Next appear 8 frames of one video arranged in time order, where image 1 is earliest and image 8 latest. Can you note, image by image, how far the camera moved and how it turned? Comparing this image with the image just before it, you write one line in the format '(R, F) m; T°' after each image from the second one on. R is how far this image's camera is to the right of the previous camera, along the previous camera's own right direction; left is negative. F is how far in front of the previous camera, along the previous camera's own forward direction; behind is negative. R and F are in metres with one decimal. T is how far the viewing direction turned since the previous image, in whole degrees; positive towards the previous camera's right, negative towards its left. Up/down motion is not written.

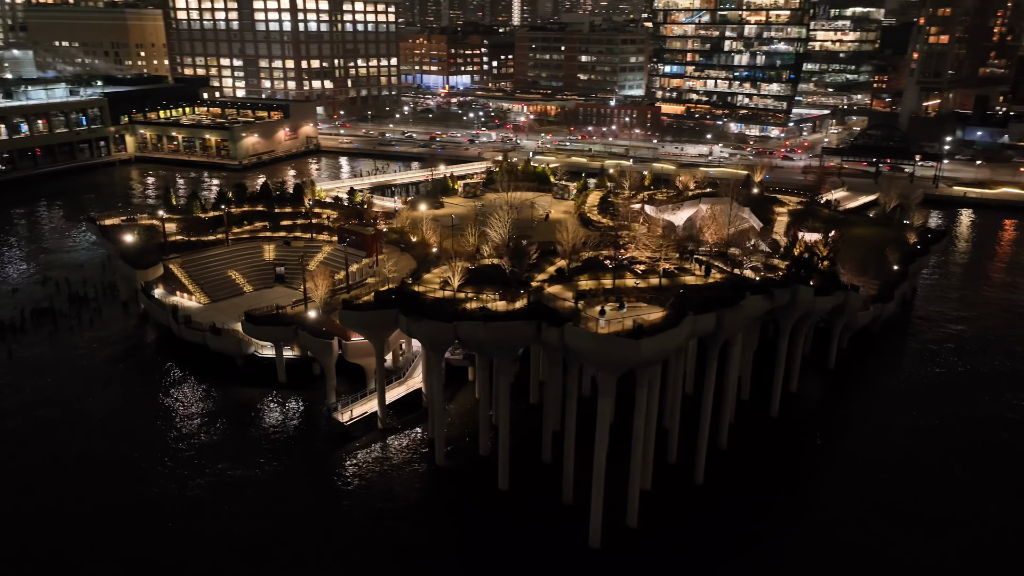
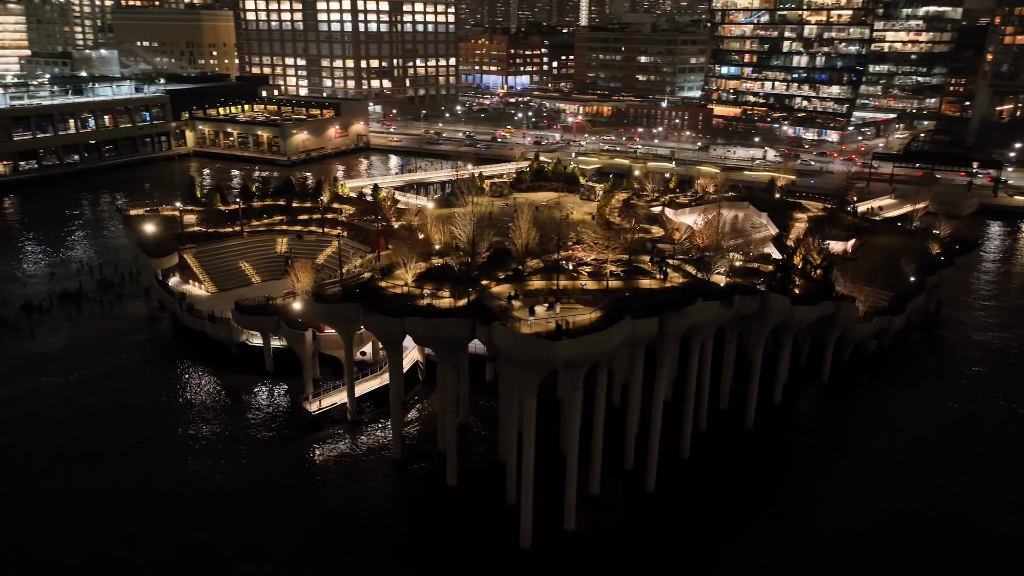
(+3.2, +0.1) m; -5°
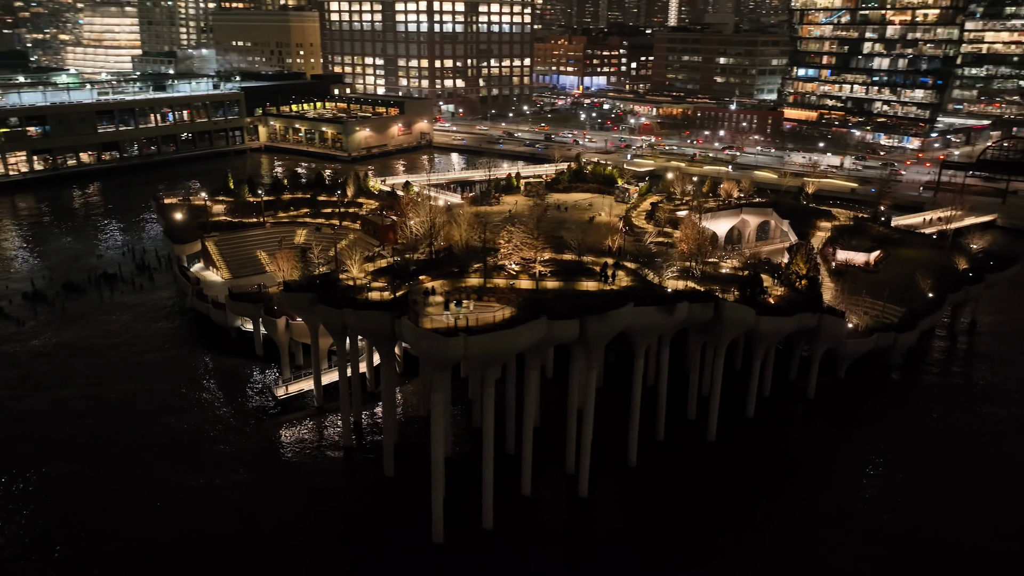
(+4.1, +0.2) m; -7°
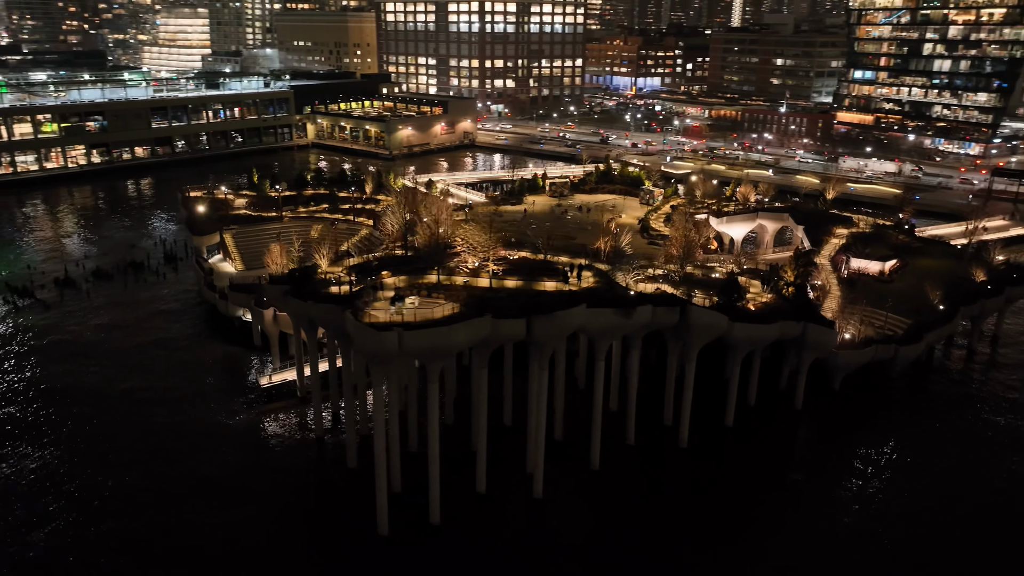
(+2.8, +0.1) m; -5°
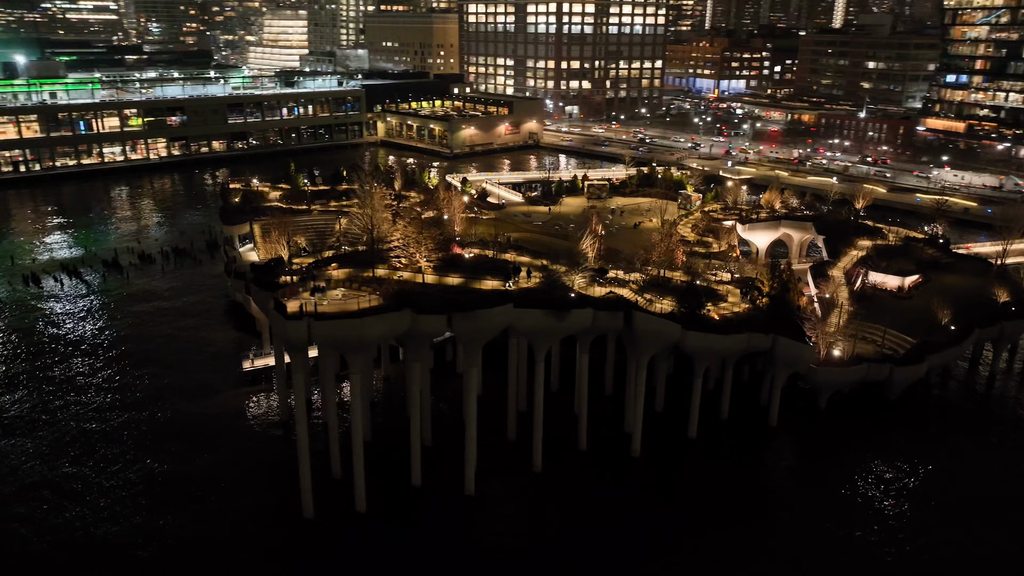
(+4.2, +0.2) m; -7°
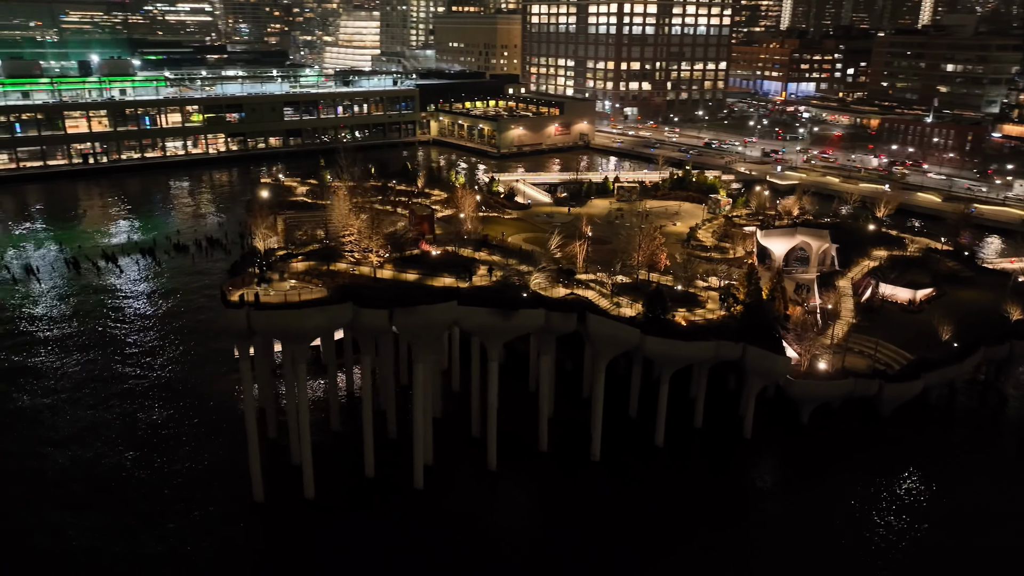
(+3.2, +0.1) m; -6°
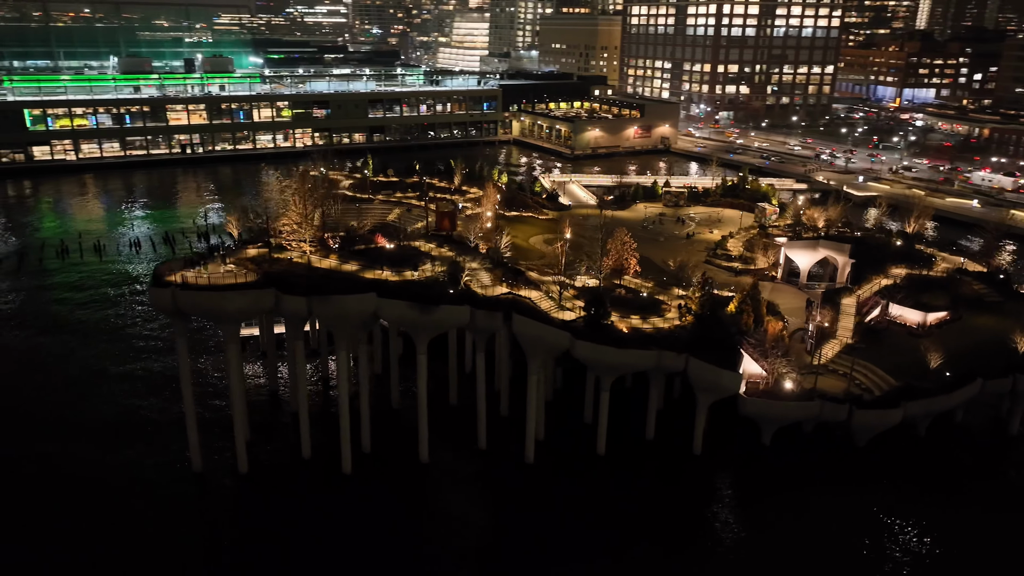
(+5.0, +0.3) m; -9°
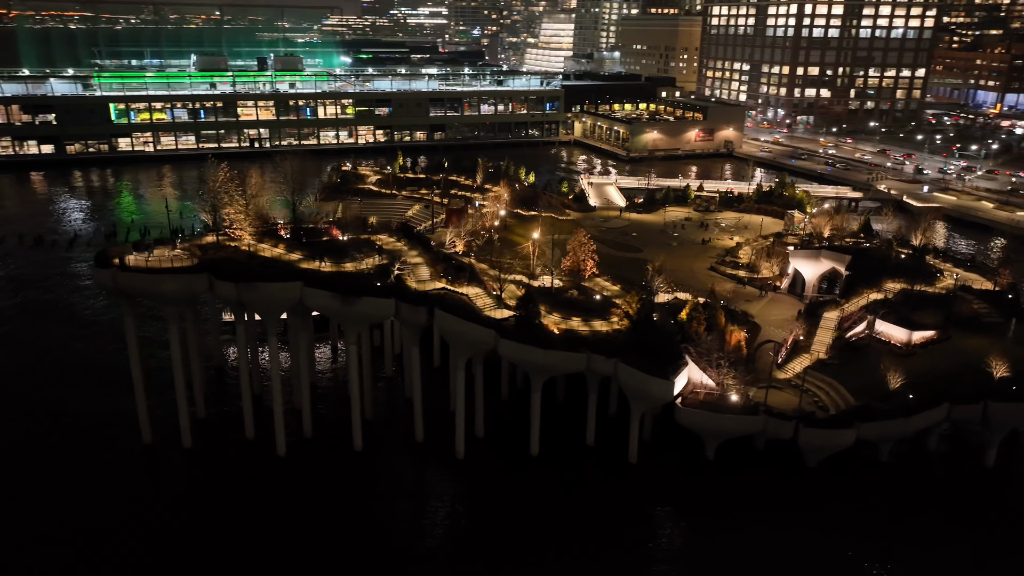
(+4.6, +0.2) m; -7°
